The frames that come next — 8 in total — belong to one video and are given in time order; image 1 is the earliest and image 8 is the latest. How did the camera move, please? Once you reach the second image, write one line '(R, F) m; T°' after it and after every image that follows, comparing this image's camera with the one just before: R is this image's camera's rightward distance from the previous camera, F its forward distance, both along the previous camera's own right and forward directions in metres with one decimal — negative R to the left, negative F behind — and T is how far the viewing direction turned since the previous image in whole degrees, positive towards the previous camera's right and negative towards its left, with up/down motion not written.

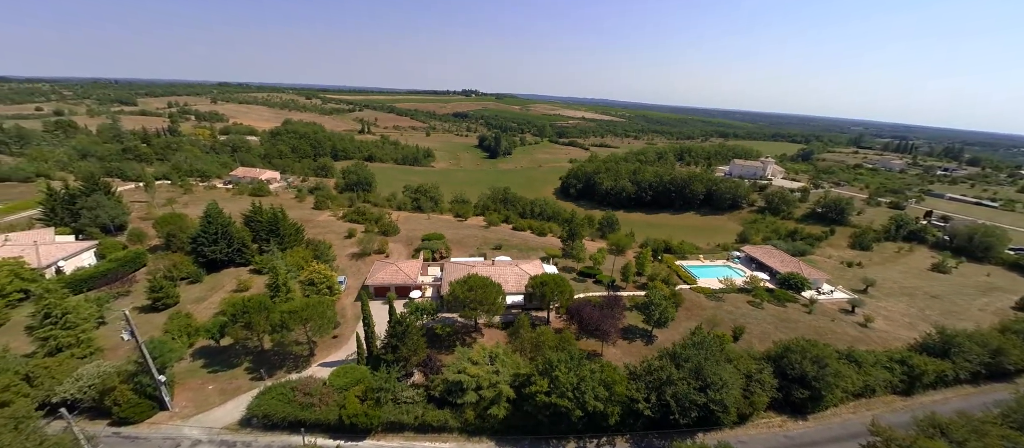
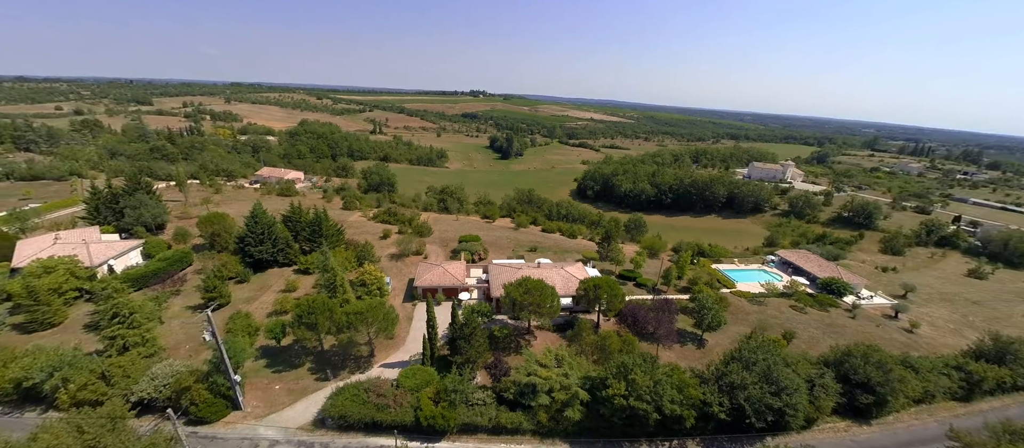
(-4.0, -0.2) m; 0°
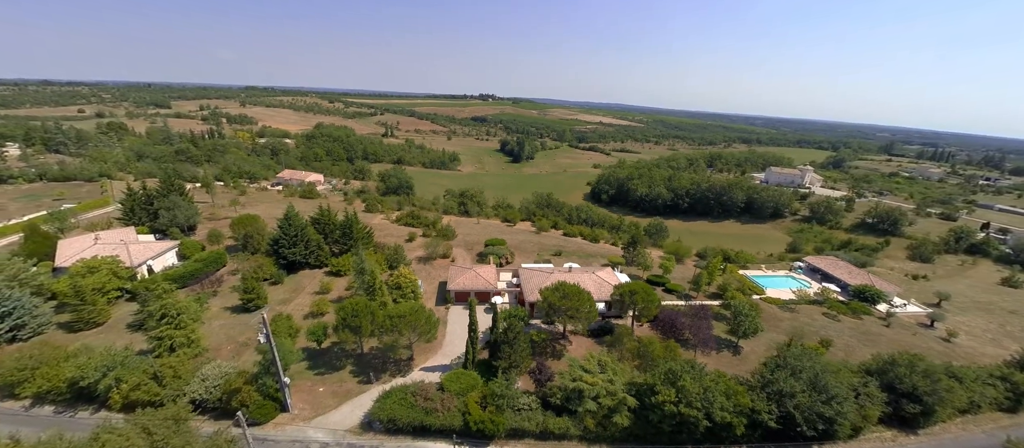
(-2.4, -0.2) m; -1°
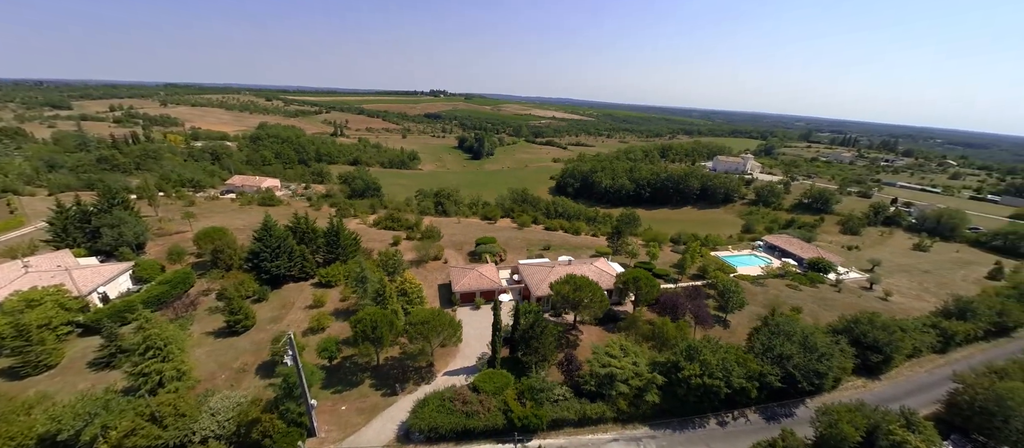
(-4.3, -0.1) m; +7°
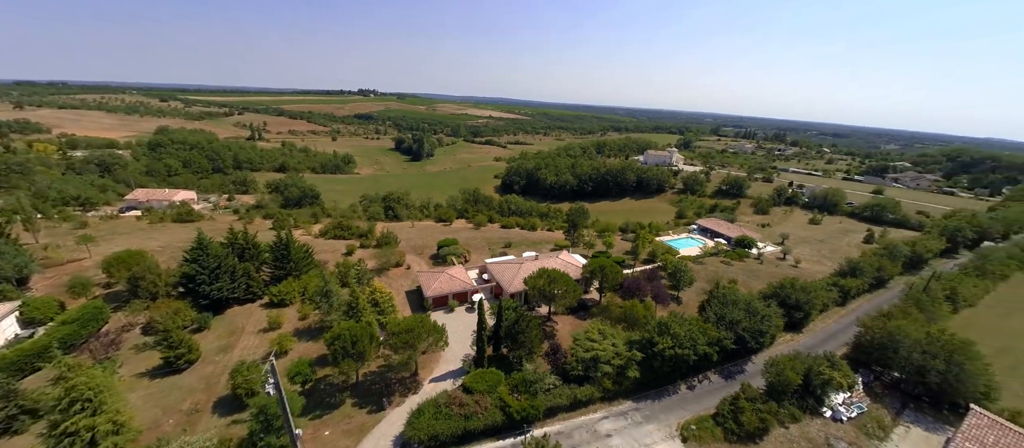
(-2.7, -0.1) m; +10°
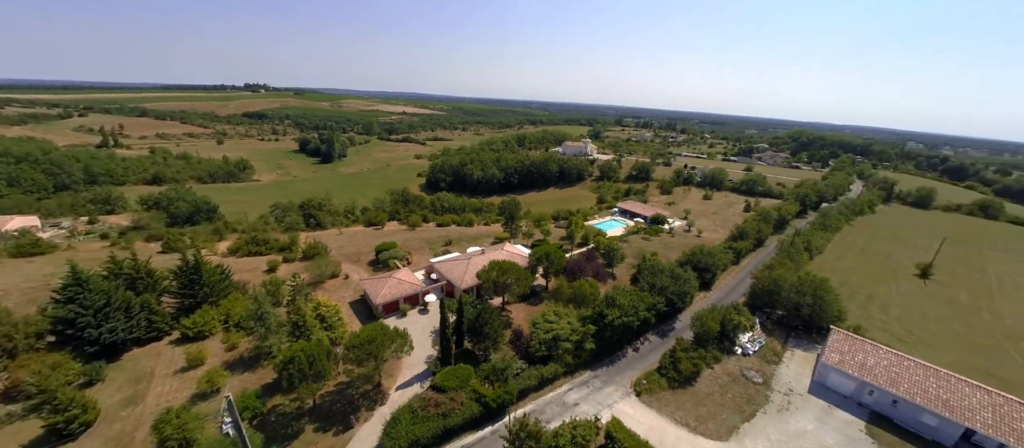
(-2.2, -0.4) m; +12°
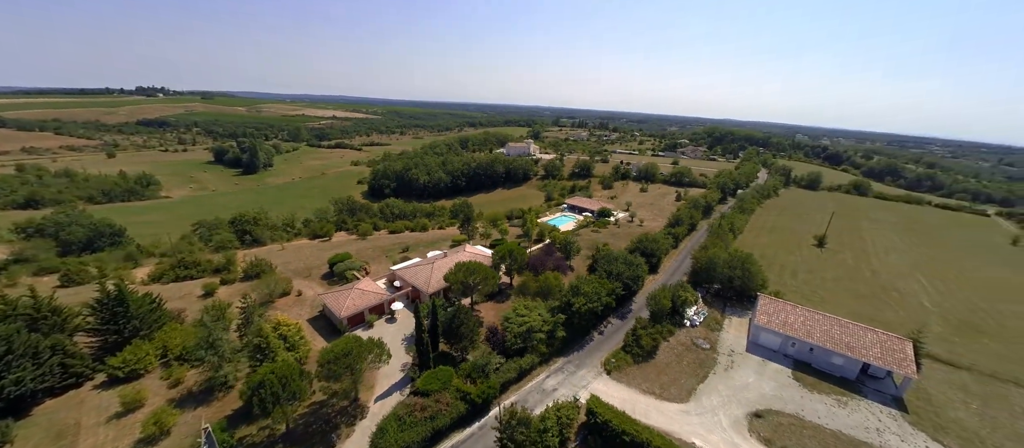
(-1.8, -0.6) m; +9°
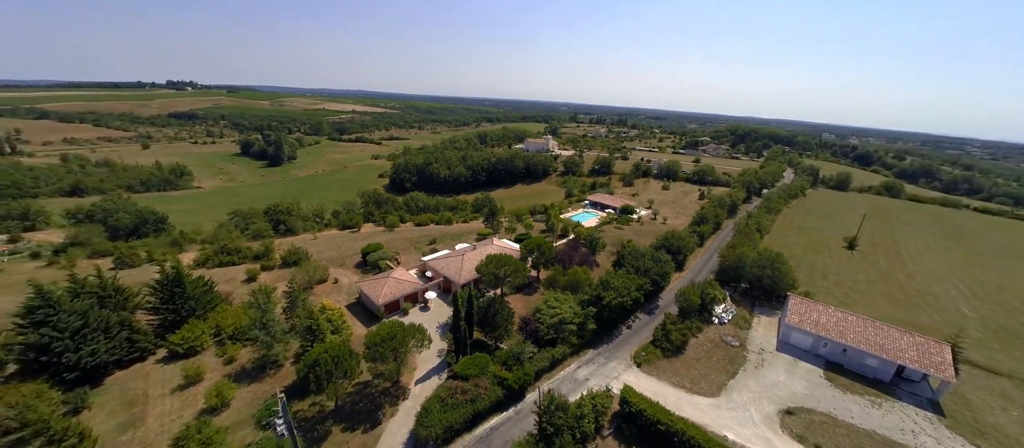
(-1.5, -0.7) m; -2°
